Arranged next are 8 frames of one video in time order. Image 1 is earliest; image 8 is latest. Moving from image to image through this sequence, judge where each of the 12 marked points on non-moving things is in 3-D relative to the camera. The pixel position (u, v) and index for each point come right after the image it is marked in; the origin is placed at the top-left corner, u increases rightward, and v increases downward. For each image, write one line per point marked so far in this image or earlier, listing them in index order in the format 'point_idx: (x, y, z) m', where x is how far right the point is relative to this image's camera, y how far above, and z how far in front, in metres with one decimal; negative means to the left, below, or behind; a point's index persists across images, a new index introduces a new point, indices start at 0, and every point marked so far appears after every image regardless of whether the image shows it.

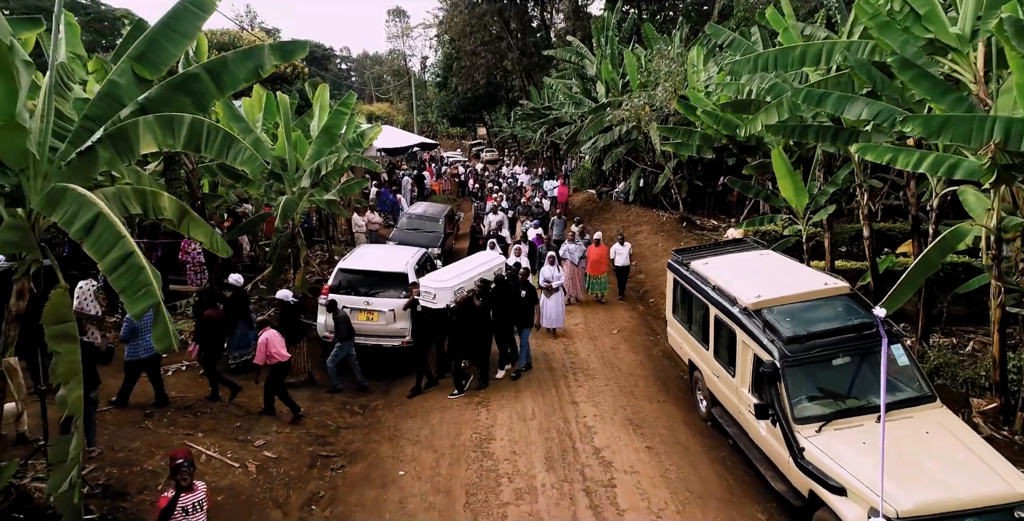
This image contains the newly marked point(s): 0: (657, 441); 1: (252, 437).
0: (+1.4, -1.7, +6.5) m
1: (-2.4, -1.6, +6.5) m
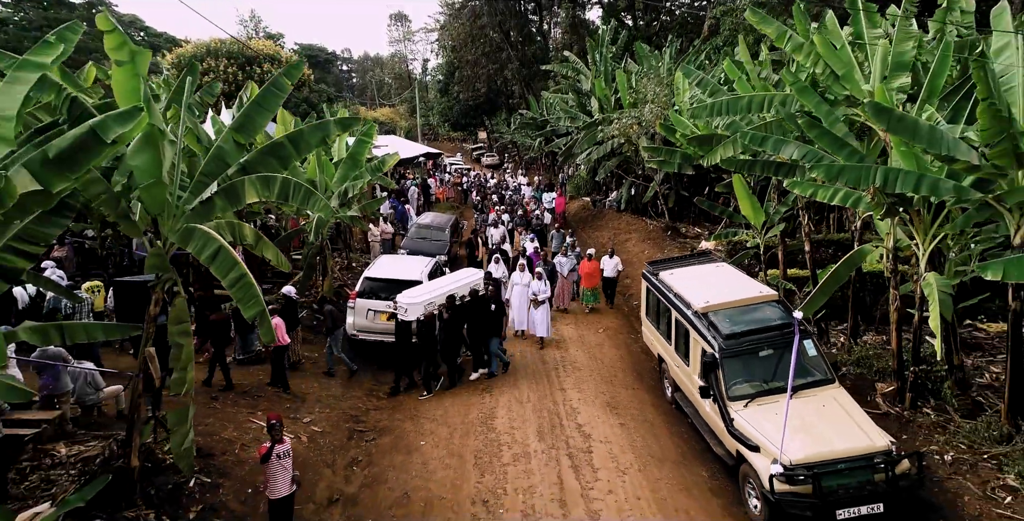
0: (+1.3, -1.8, +8.1) m
1: (-2.4, -1.8, +8.0) m
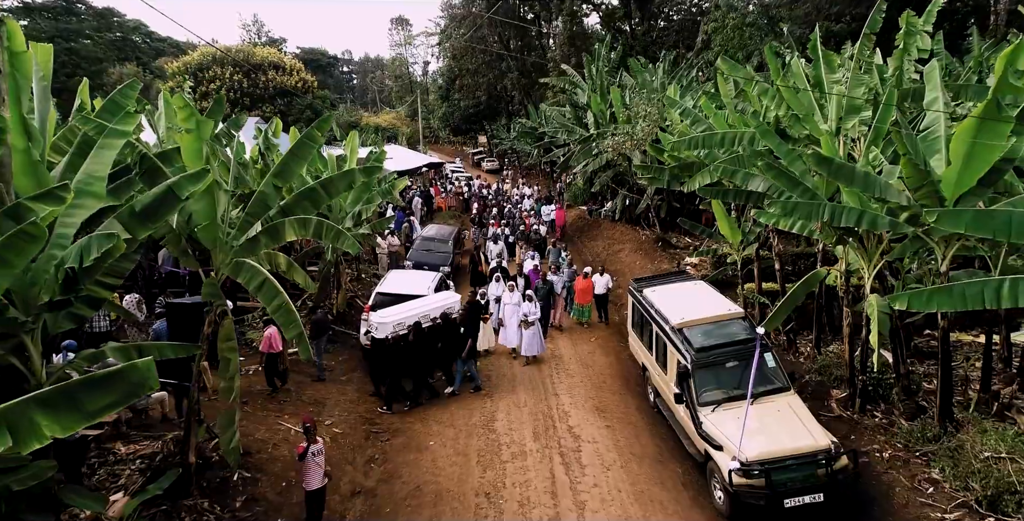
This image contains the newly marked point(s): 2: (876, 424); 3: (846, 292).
0: (+1.3, -2.1, +9.1) m
1: (-2.5, -2.0, +9.0) m
2: (+4.1, -1.8, +8.0) m
3: (+4.0, -0.4, +8.4) m
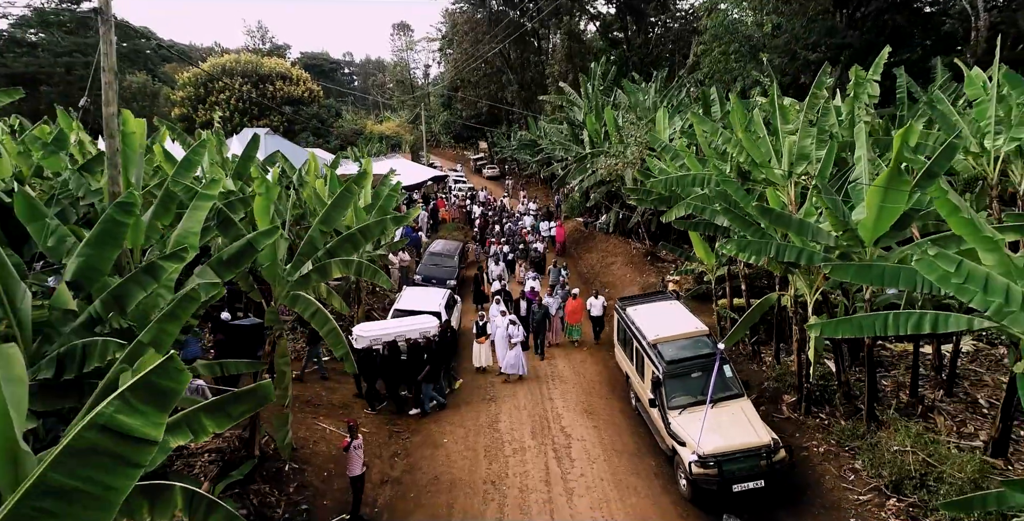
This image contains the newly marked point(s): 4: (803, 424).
0: (+1.3, -2.4, +10.6) m
1: (-2.4, -2.4, +10.6) m
2: (+4.2, -2.2, +9.5) m
3: (+4.0, -0.8, +9.9) m
4: (+4.0, -2.2, +9.6) m
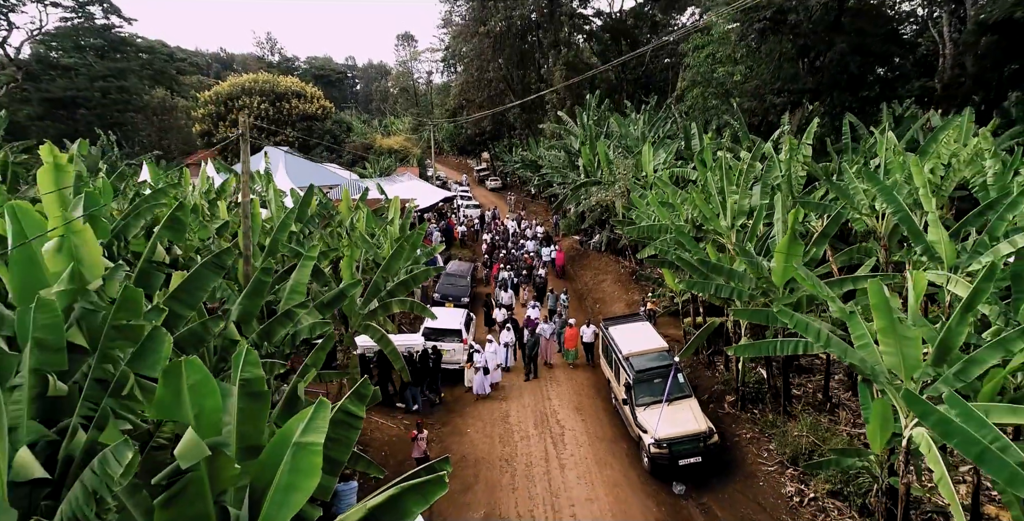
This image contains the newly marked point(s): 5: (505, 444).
0: (+1.5, -3.1, +13.8) m
1: (-2.3, -3.0, +13.7) m
2: (+4.3, -2.8, +12.7) m
3: (+4.2, -1.4, +13.1) m
4: (+4.1, -2.9, +12.7) m
5: (-0.1, -3.4, +12.8) m
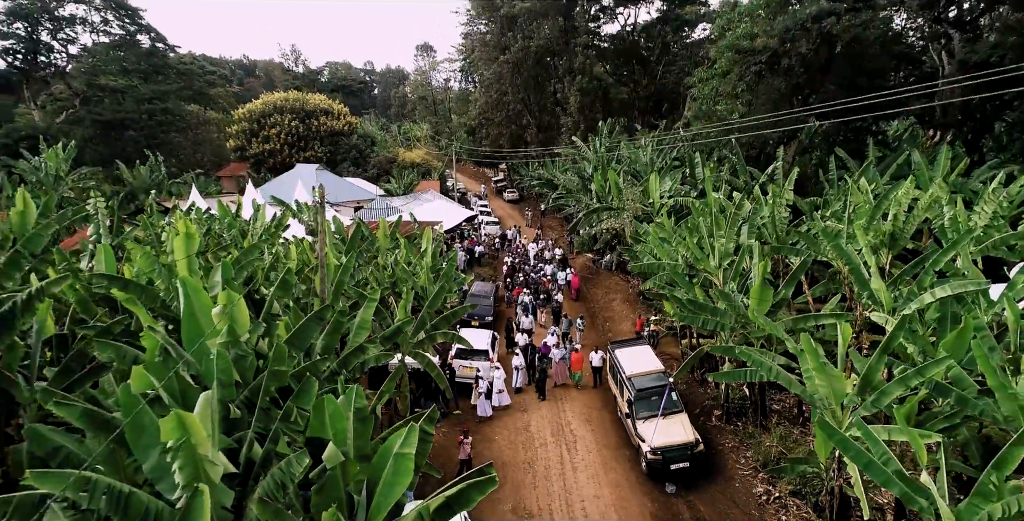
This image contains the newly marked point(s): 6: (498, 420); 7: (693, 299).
0: (+1.9, -3.8, +16.2) m
1: (-1.8, -3.8, +16.2) m
2: (+4.7, -3.6, +15.0) m
3: (+4.6, -2.2, +15.5) m
4: (+4.6, -3.6, +15.1) m
5: (+0.3, -4.1, +15.2) m
6: (-0.3, -3.8, +16.7) m
7: (+3.8, -0.8, +14.7) m
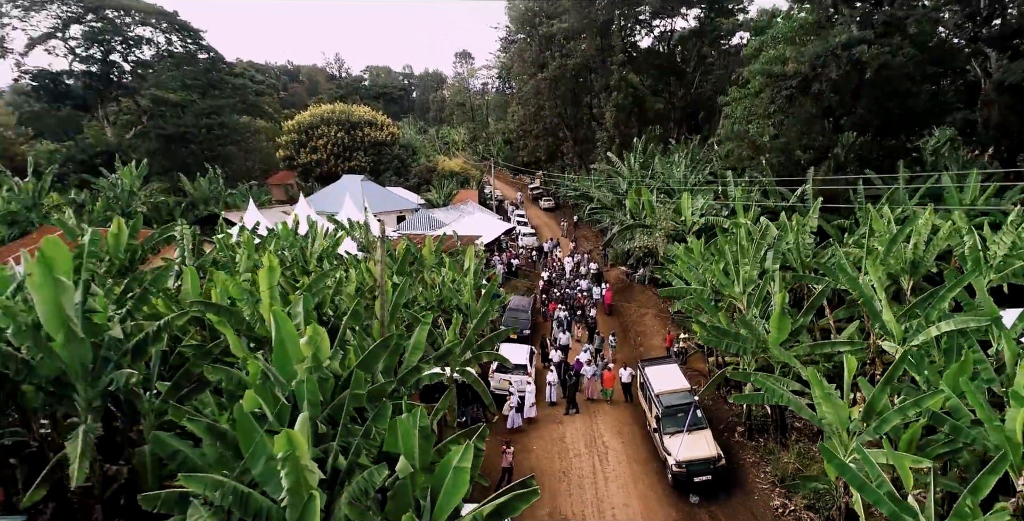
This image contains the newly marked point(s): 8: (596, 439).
0: (+2.9, -4.4, +17.5) m
1: (-0.9, -4.3, +17.7) m
2: (+5.6, -4.3, +16.2) m
3: (+5.5, -2.8, +16.6) m
4: (+5.4, -4.3, +16.3) m
5: (+1.2, -4.7, +16.6) m
6: (+0.6, -4.4, +18.1) m
7: (+4.7, -1.5, +15.9) m
8: (+2.1, -4.5, +17.5) m
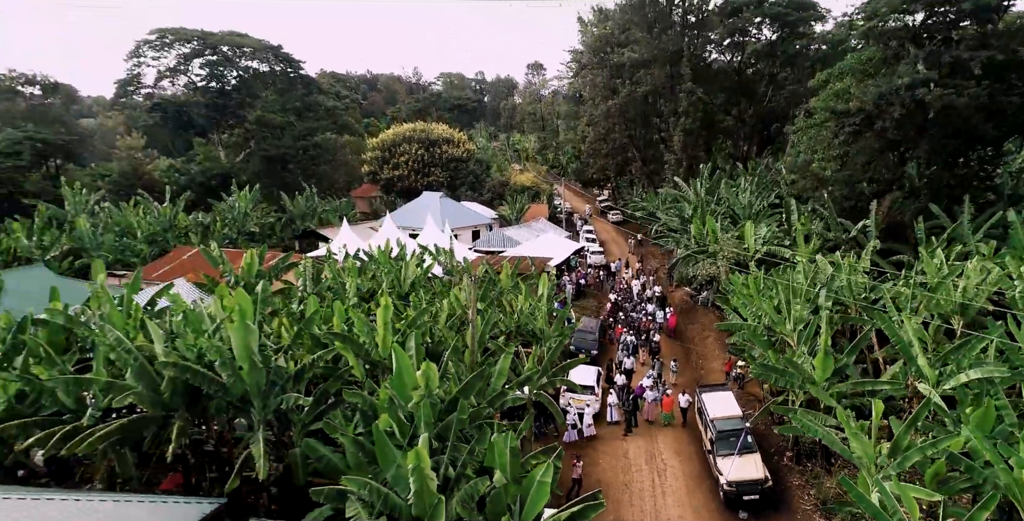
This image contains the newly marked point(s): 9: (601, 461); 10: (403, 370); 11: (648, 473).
0: (+4.8, -5.5, +19.4) m
1: (+1.0, -5.3, +20.0) m
2: (+7.4, -5.3, +17.9) m
3: (+7.4, -3.9, +18.3) m
4: (+7.2, -5.4, +18.0) m
5: (+3.0, -5.7, +18.7) m
6: (+2.6, -5.4, +20.2) m
7: (+6.5, -2.5, +17.7) m
8: (+4.0, -5.5, +19.5) m
9: (+2.4, -5.6, +19.4) m
10: (-1.9, -1.9, +12.4) m
11: (+3.6, -5.7, +18.7) m
